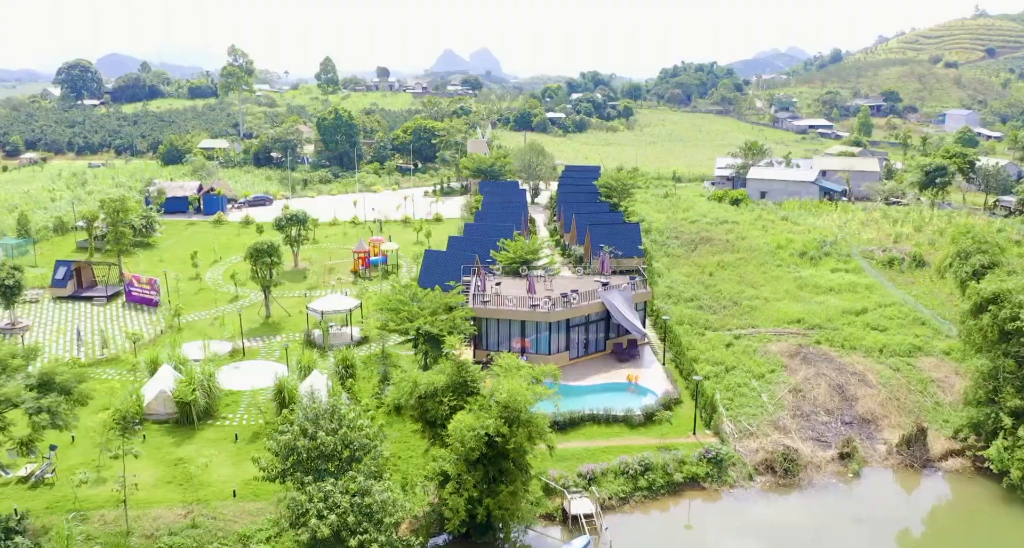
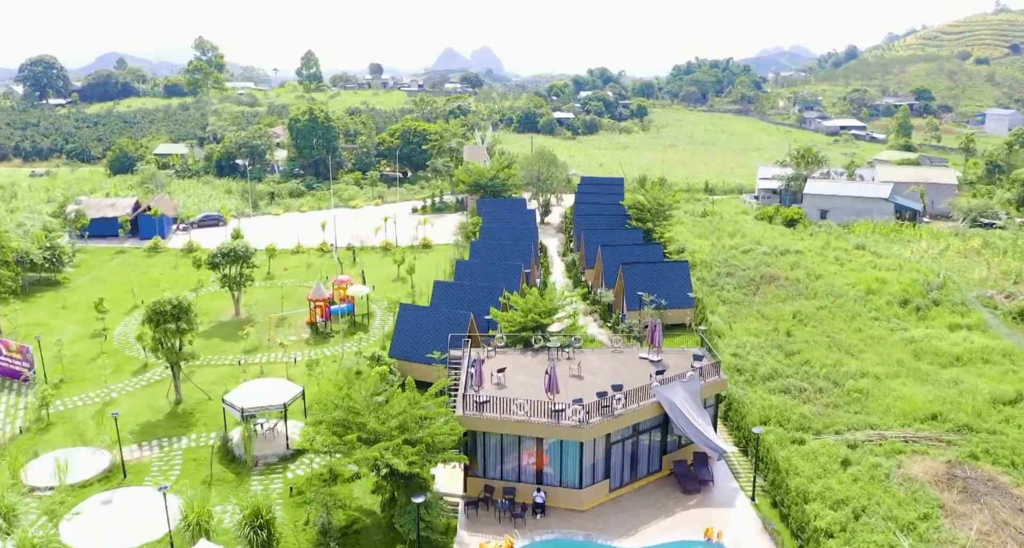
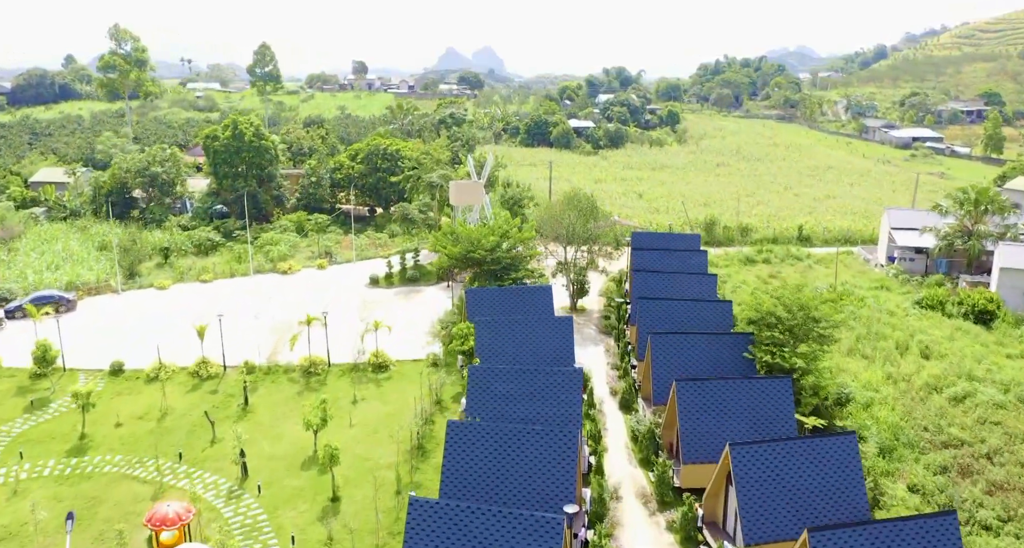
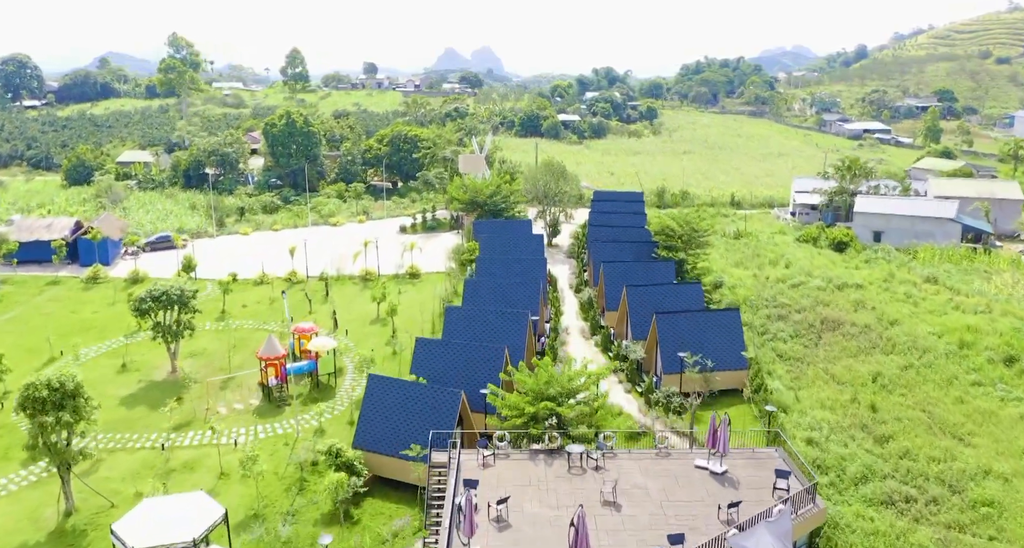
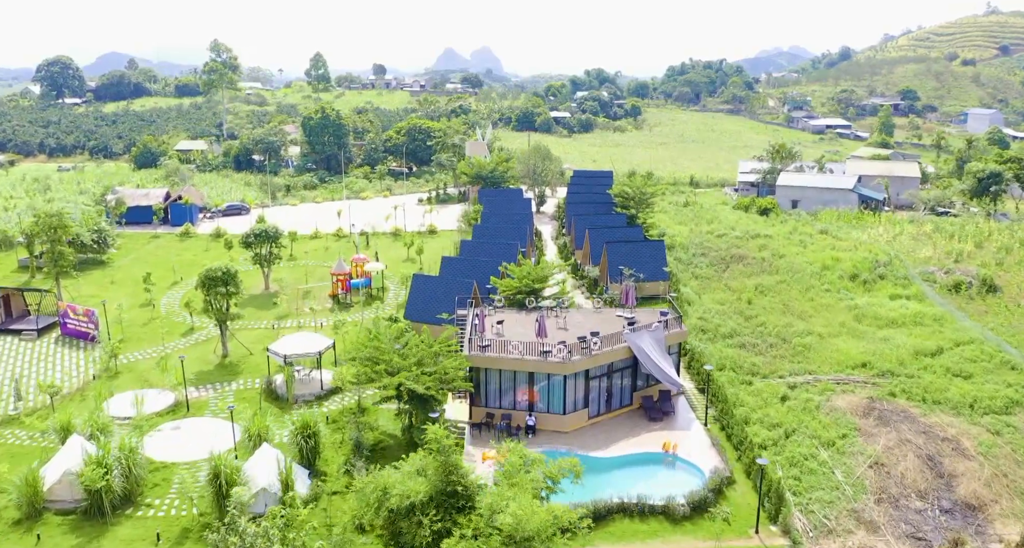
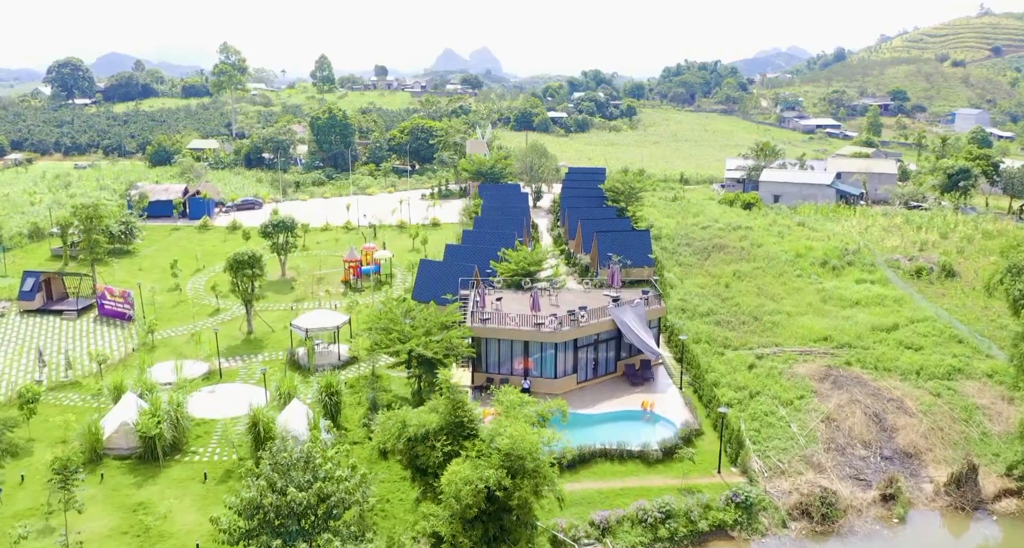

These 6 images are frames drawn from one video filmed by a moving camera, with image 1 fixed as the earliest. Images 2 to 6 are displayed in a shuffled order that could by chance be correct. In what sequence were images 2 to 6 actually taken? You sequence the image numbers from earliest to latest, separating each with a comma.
6, 5, 2, 4, 3
